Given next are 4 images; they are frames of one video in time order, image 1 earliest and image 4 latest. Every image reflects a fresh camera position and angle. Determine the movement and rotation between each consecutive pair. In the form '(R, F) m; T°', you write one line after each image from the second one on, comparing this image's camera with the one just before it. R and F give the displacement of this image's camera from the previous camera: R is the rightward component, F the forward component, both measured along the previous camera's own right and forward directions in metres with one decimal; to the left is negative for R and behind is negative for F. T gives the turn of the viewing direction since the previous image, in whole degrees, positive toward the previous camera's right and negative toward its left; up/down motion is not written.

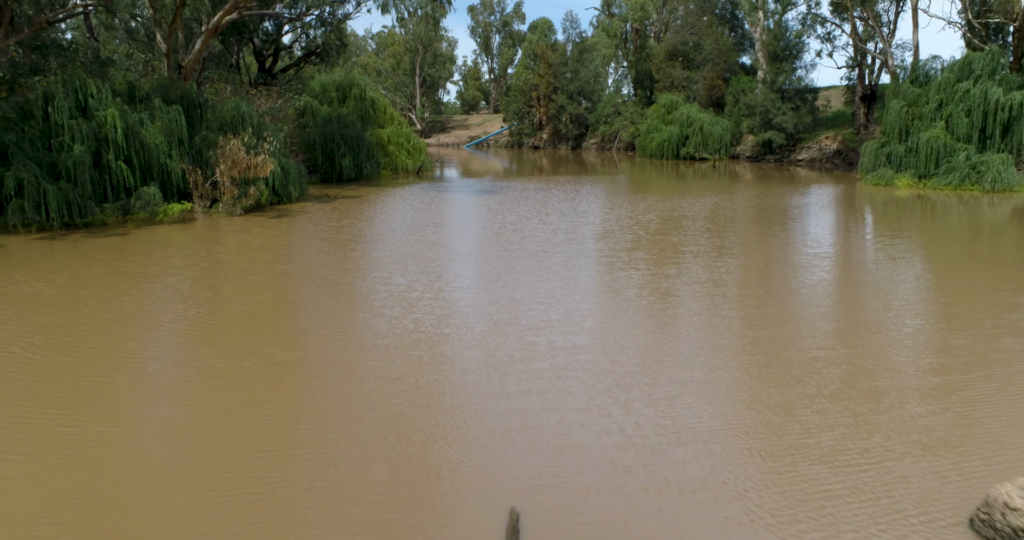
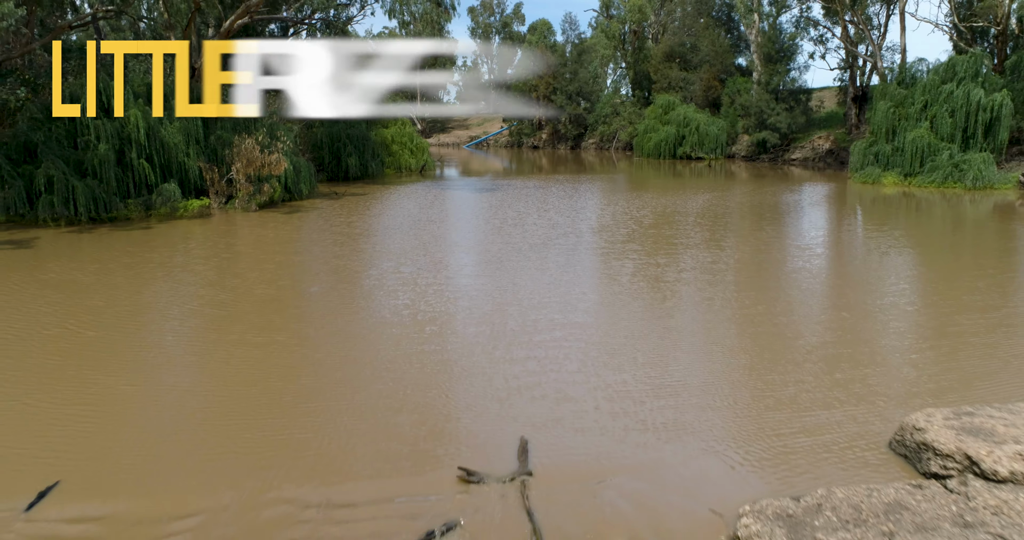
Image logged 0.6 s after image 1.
(0.0, -0.7) m; 0°
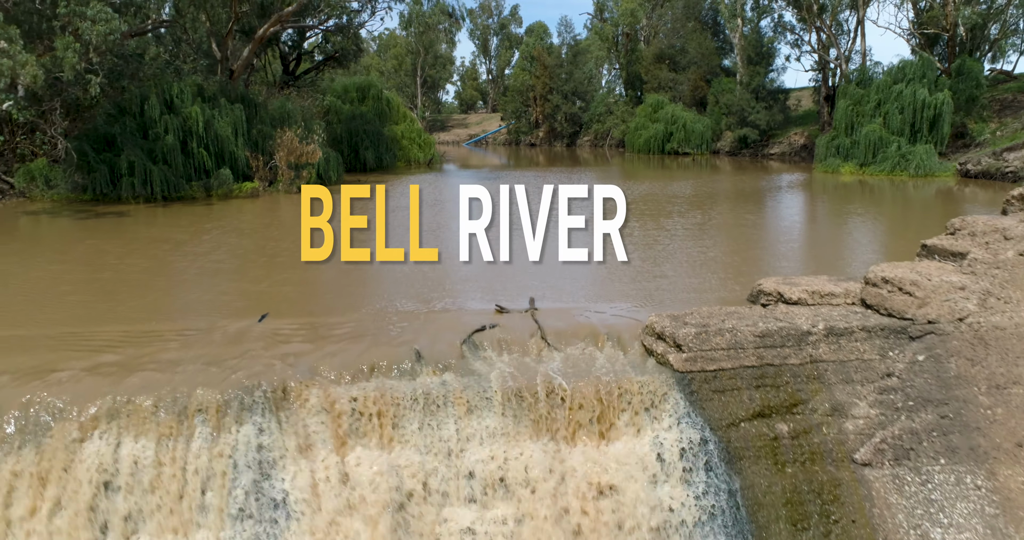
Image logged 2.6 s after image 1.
(-0.1, -2.4) m; 0°
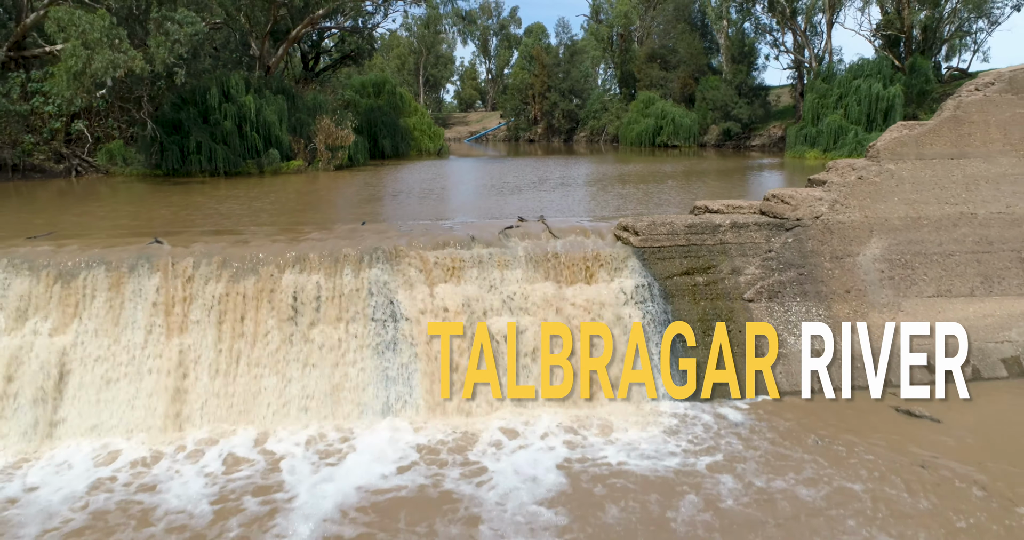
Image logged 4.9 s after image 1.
(-0.2, -2.7) m; 0°
